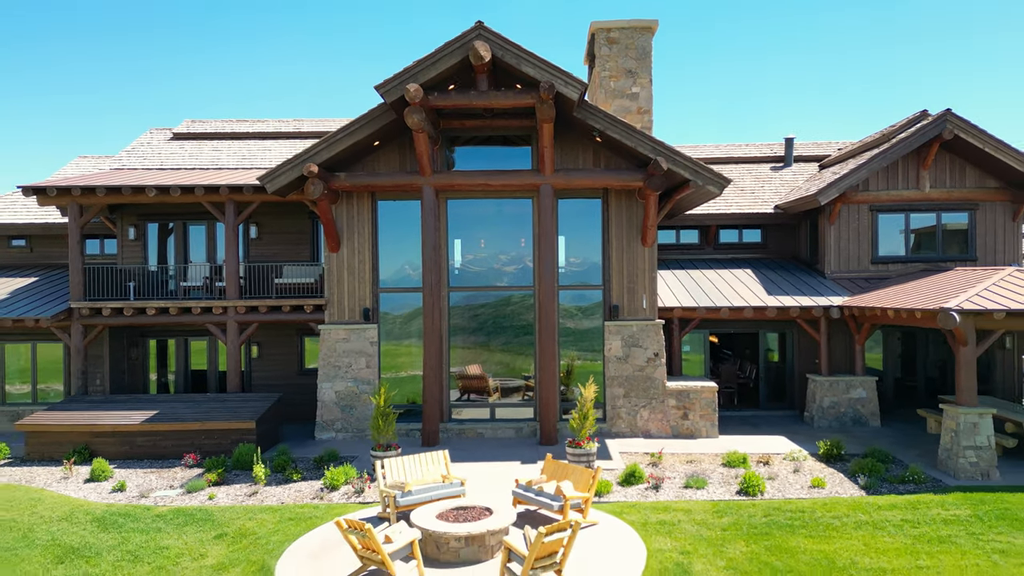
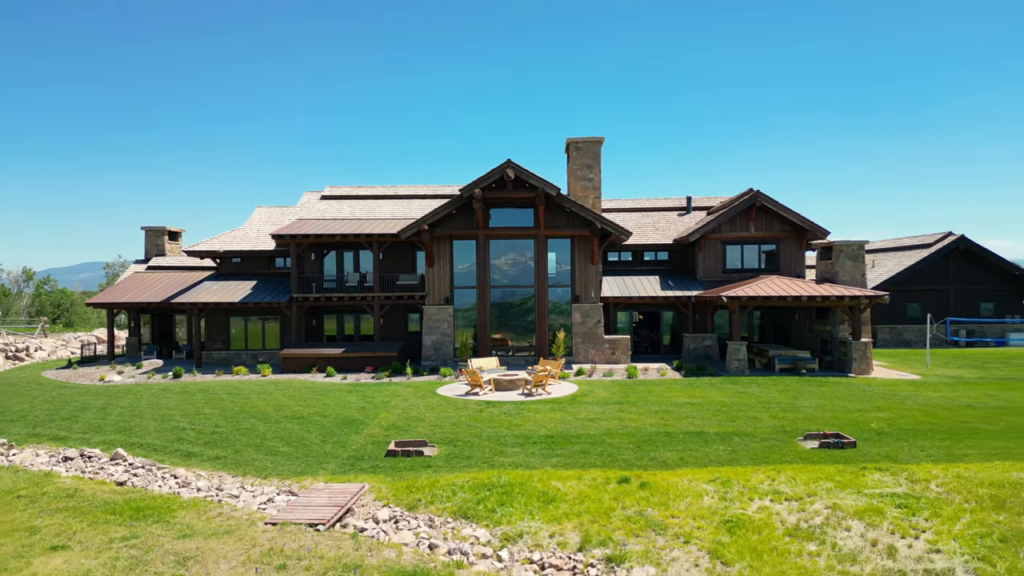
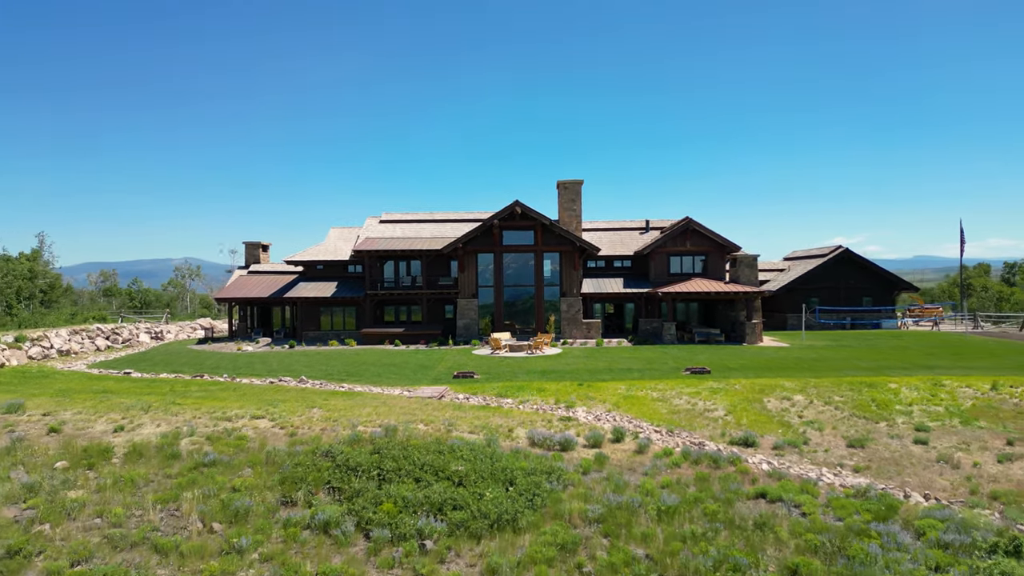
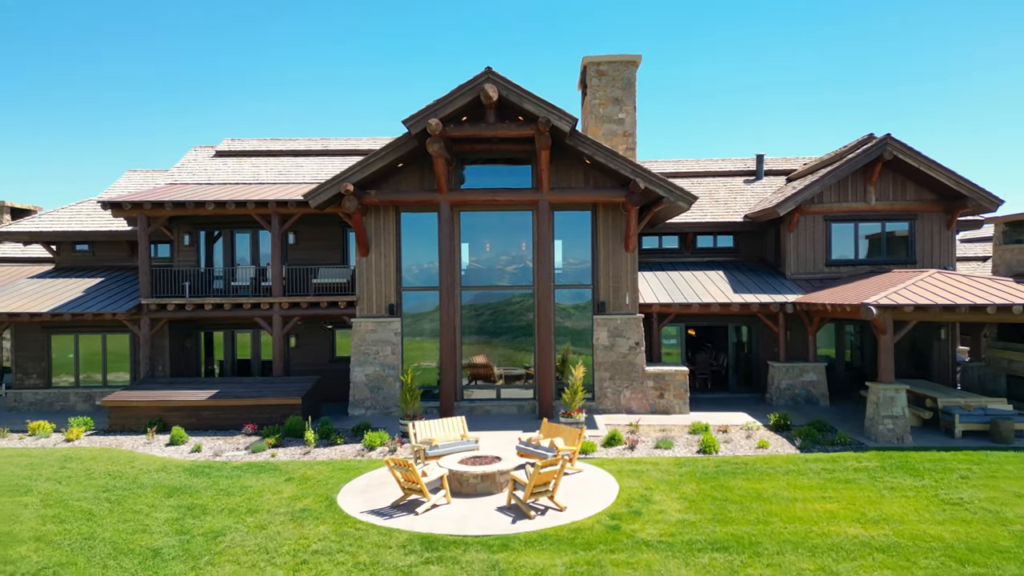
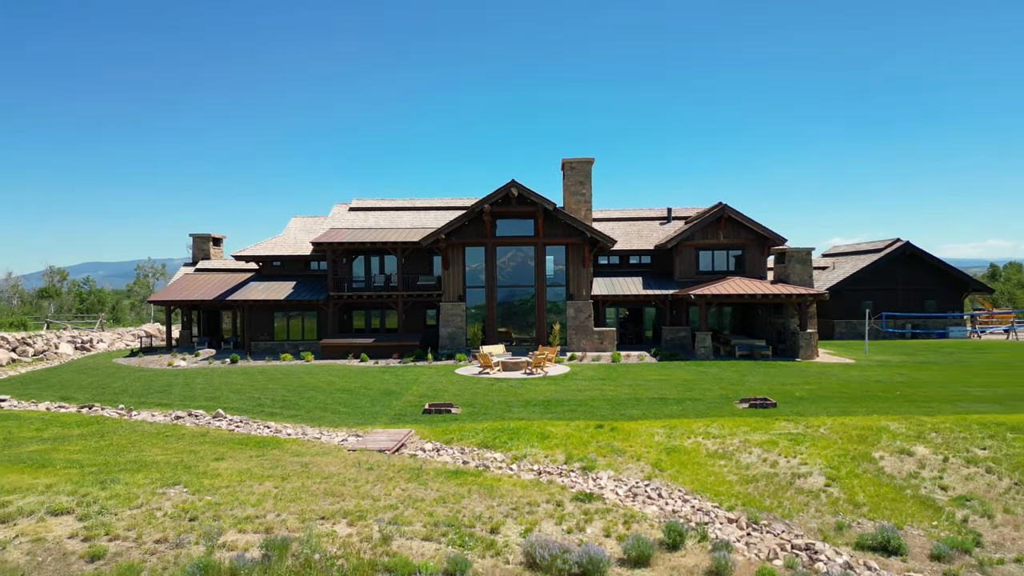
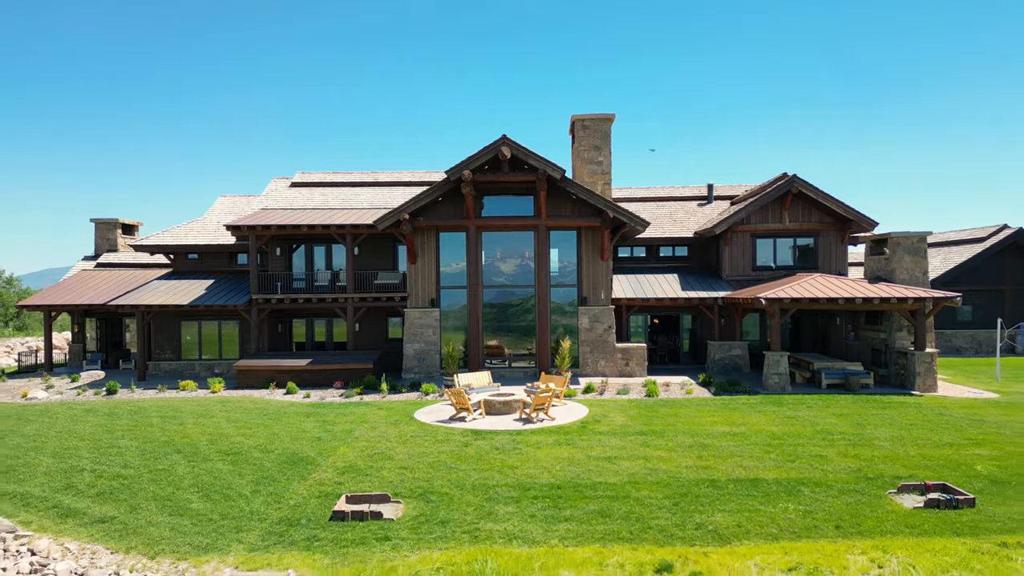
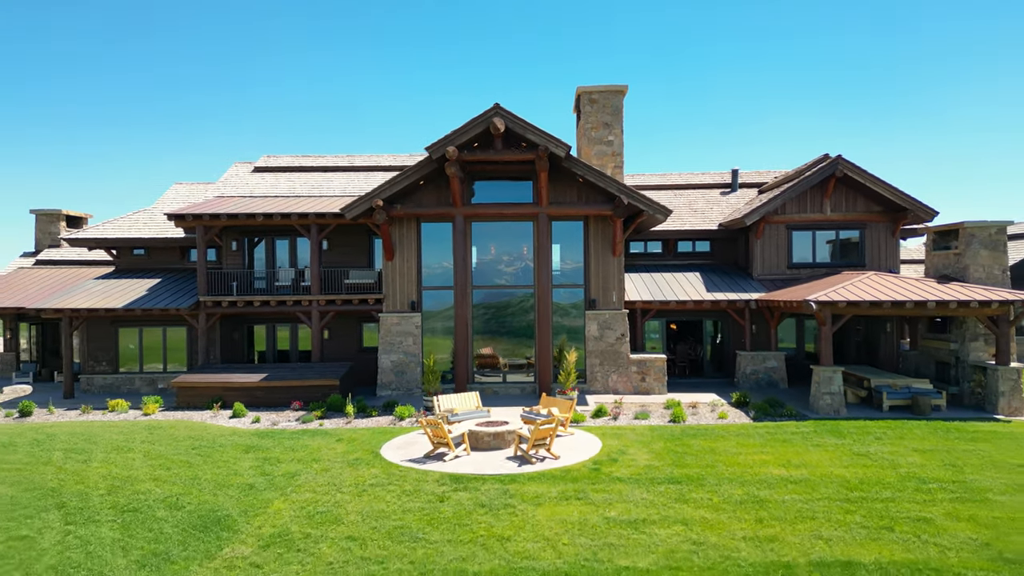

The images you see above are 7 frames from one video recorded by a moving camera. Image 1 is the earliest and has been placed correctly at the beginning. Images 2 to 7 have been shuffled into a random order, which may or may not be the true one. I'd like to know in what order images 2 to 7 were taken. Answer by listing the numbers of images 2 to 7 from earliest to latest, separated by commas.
4, 7, 6, 2, 5, 3
